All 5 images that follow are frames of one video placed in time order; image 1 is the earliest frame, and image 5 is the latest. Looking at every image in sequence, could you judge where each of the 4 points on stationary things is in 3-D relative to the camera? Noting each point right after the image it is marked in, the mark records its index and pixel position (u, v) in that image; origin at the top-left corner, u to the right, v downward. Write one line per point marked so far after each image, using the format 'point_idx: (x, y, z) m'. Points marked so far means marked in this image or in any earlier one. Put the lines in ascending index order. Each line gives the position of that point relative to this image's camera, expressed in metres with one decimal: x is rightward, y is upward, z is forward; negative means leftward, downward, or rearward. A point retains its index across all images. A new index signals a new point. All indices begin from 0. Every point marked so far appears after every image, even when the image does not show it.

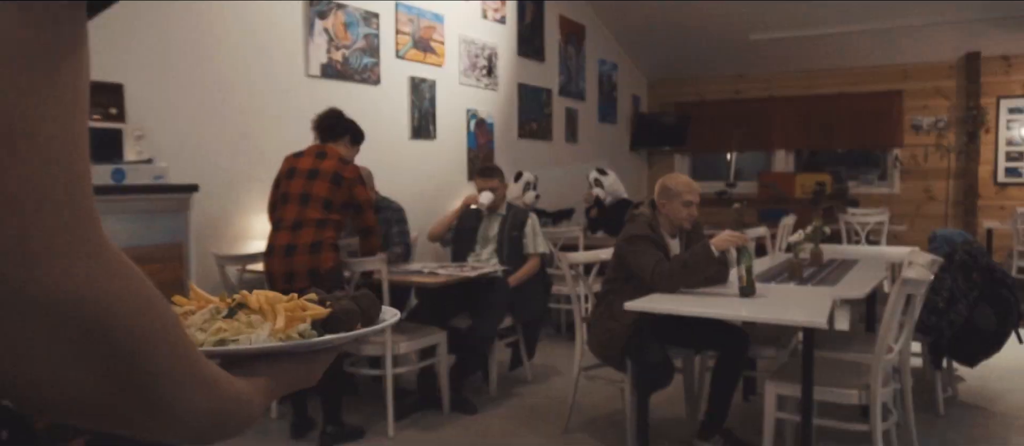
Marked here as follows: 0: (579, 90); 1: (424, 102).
0: (+0.6, +1.2, +7.4) m
1: (-0.6, +0.8, +5.3) m
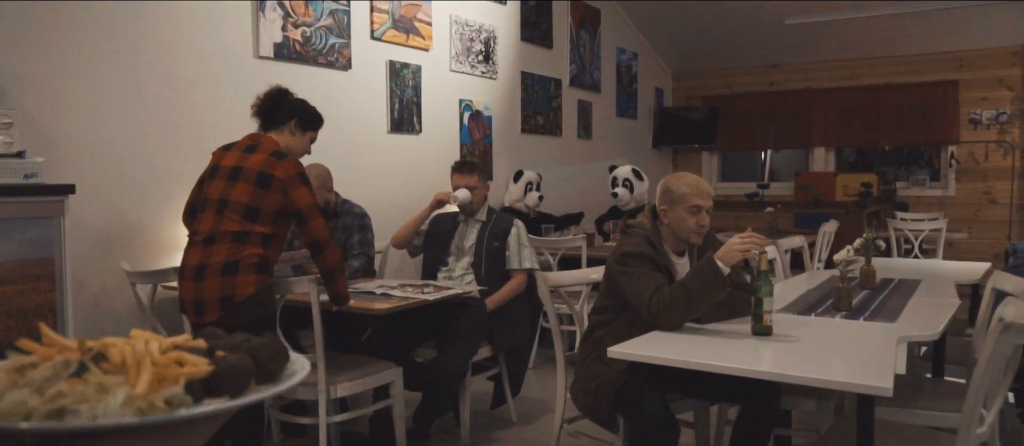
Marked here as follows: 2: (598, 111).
0: (+0.7, +1.2, +6.7) m
1: (-0.6, +0.8, +4.6) m
2: (+0.7, +0.9, +6.8) m
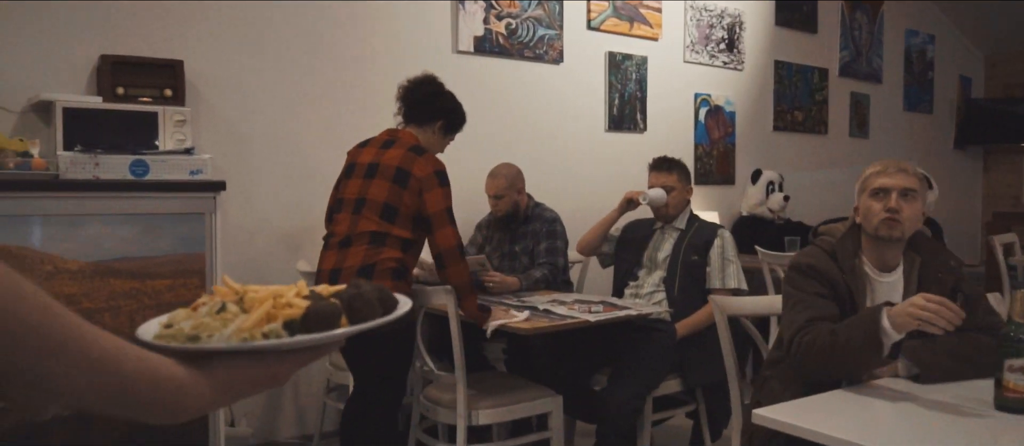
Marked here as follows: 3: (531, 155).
0: (+2.5, +1.1, +5.7) m
1: (+0.6, +0.7, +4.2) m
2: (+2.6, +0.8, +5.8) m
3: (+0.1, +0.3, +3.9) m
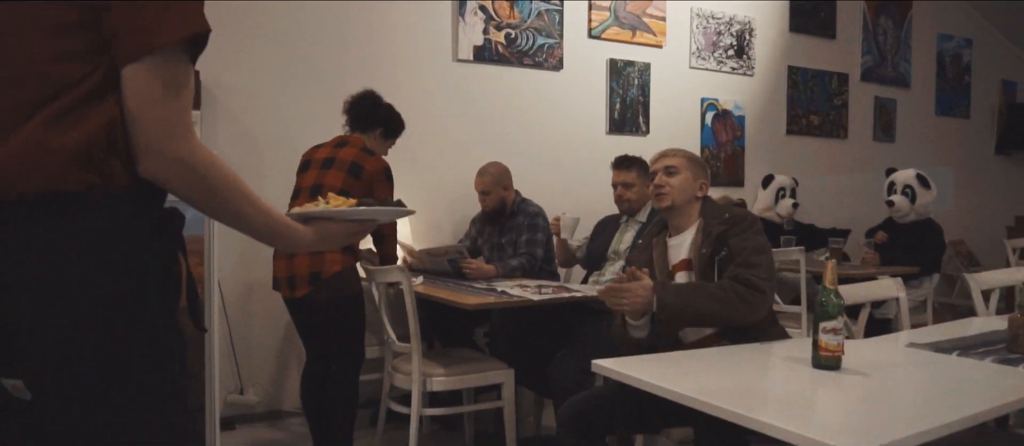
0: (+2.7, +1.0, +5.7) m
1: (+0.6, +0.7, +4.4) m
2: (+2.8, +0.8, +5.7) m
3: (+0.1, +0.3, +4.2) m
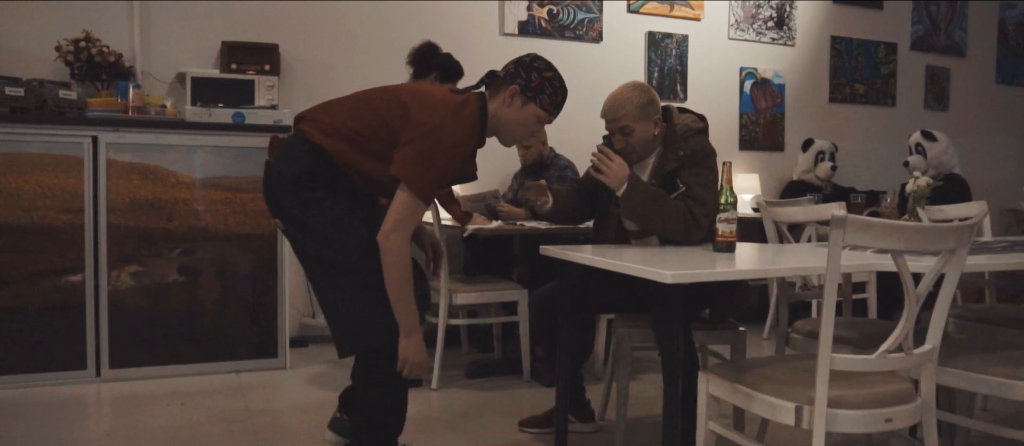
0: (+3.1, +1.3, +5.8) m
1: (+0.9, +1.0, +4.8) m
2: (+3.2, +1.0, +5.8) m
3: (+0.3, +0.6, +4.7) m
